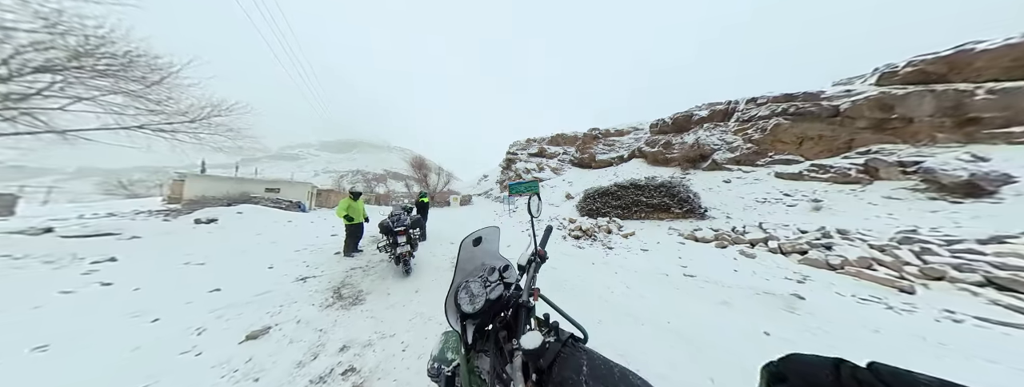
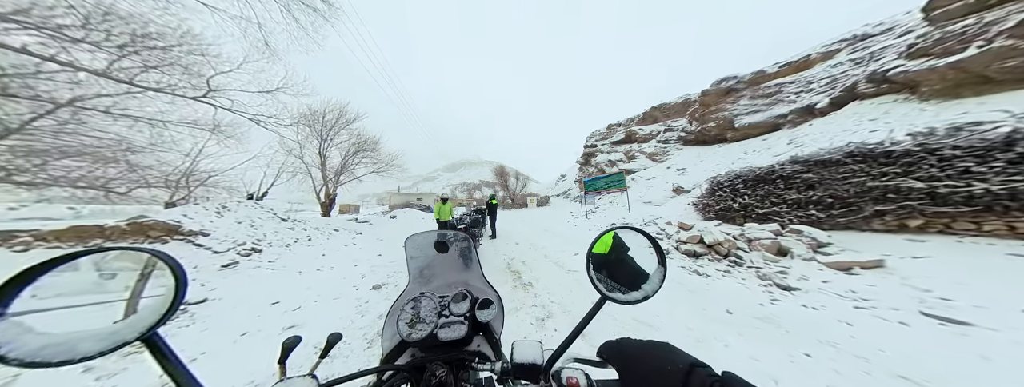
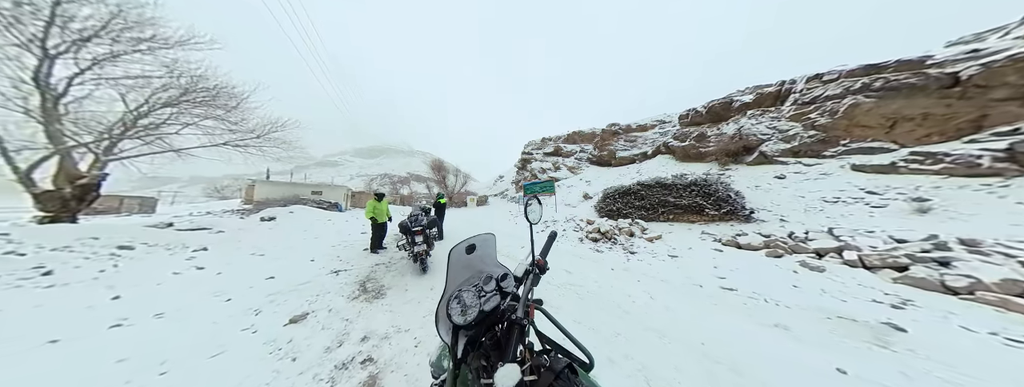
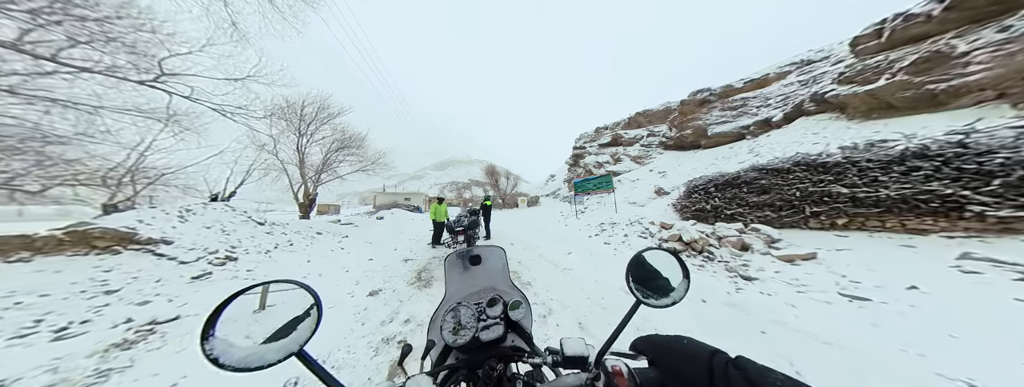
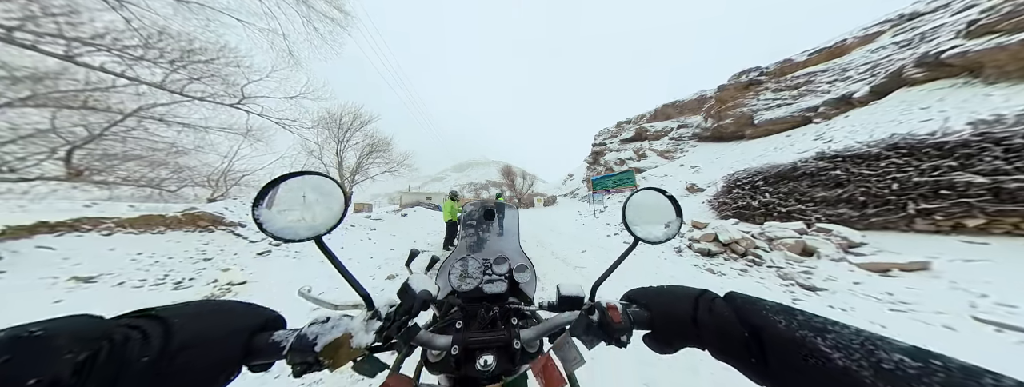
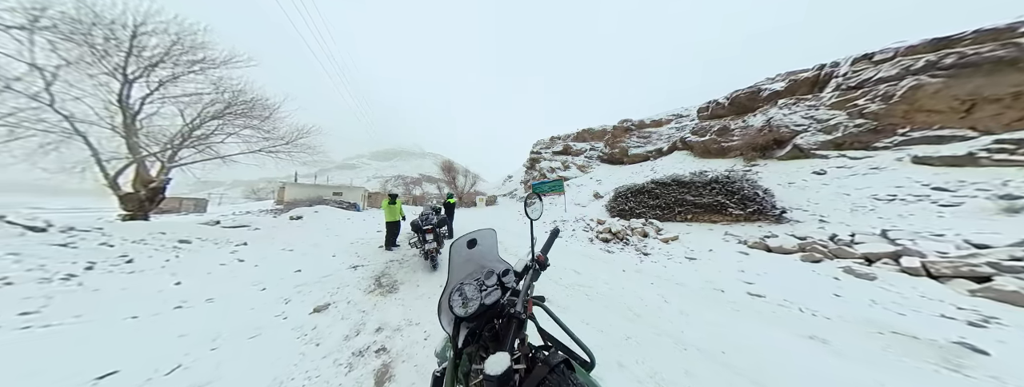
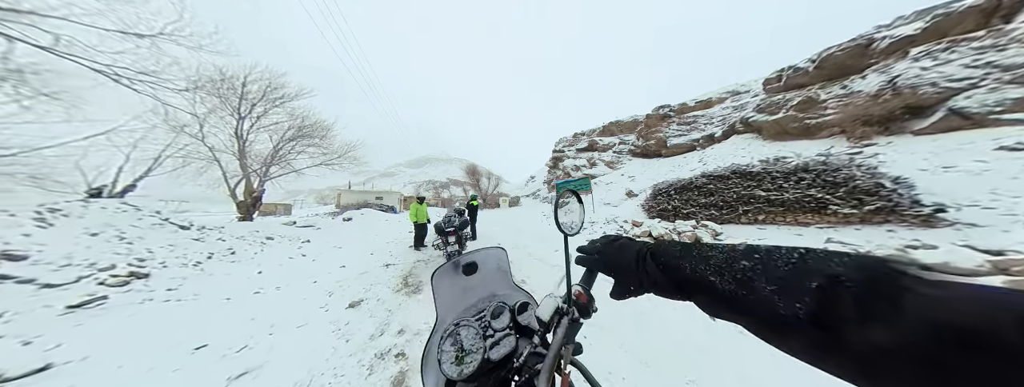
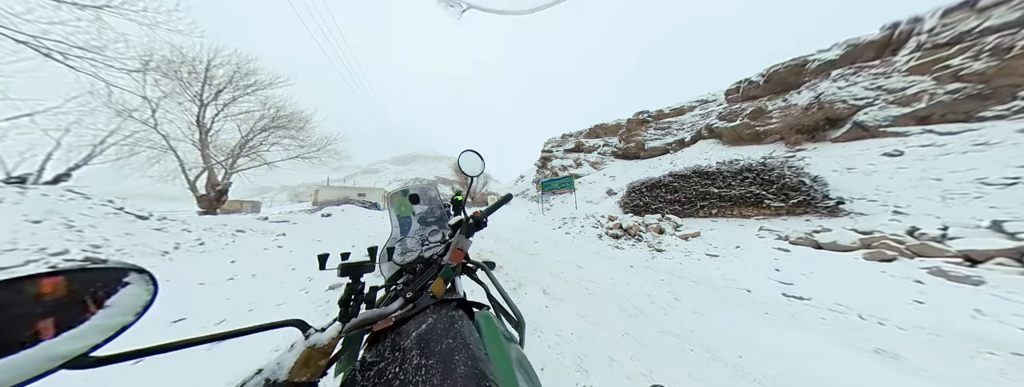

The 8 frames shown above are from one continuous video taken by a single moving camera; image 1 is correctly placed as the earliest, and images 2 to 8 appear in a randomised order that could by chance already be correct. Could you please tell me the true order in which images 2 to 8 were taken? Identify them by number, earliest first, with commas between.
3, 6, 8, 7, 4, 2, 5
